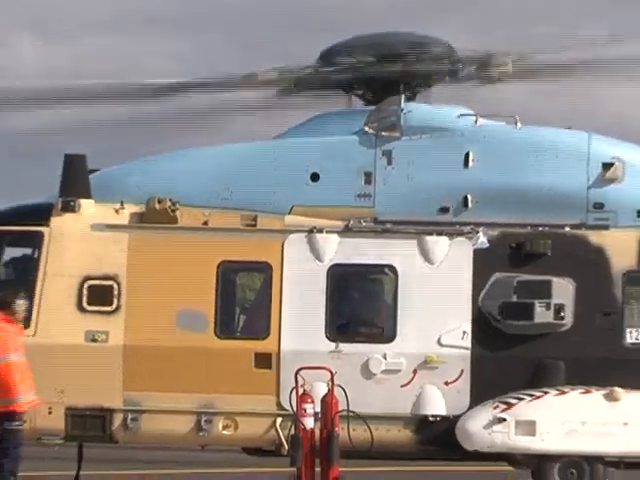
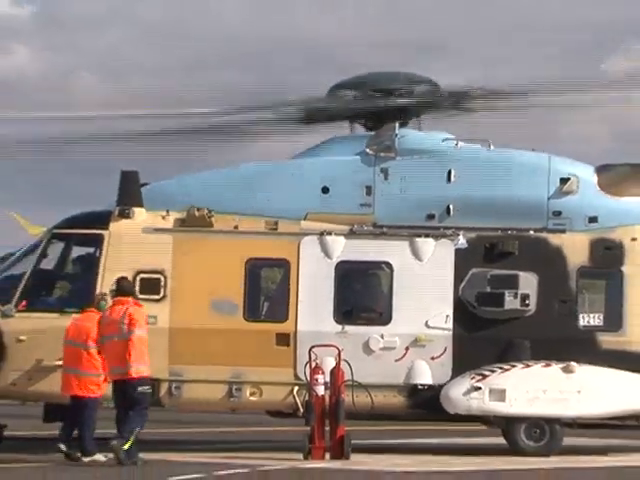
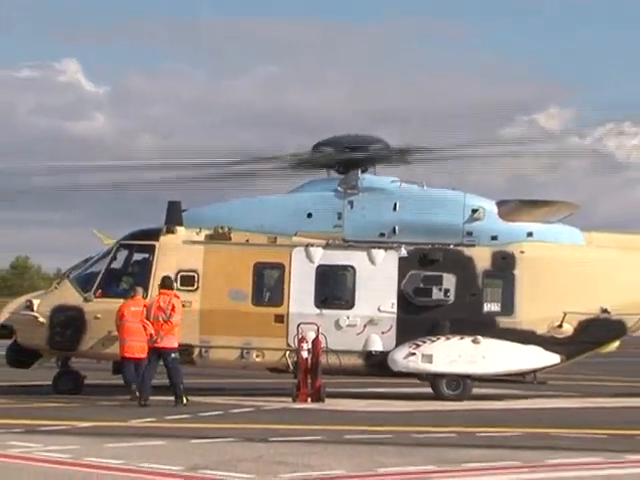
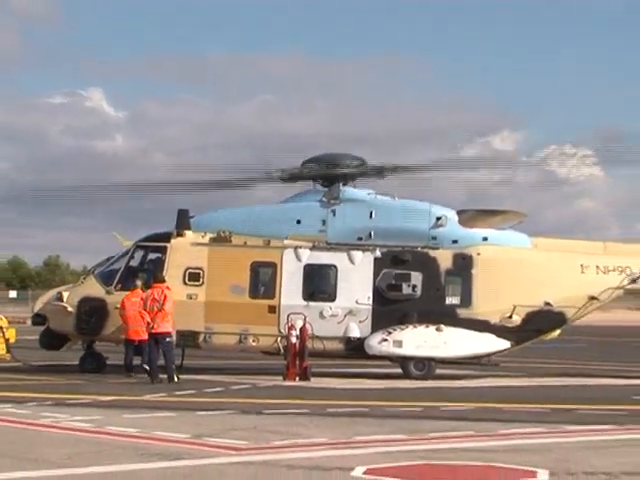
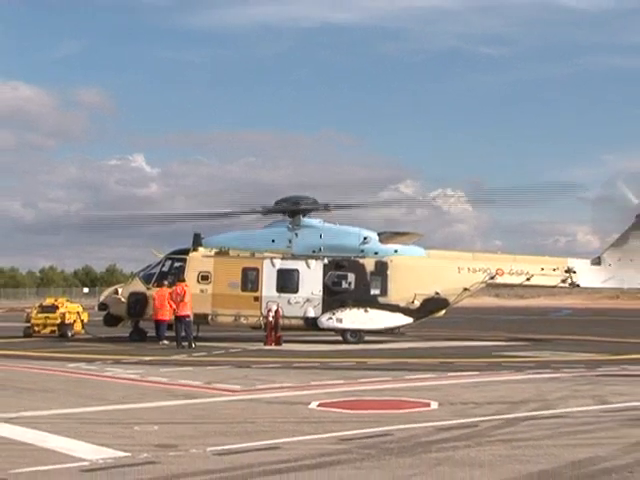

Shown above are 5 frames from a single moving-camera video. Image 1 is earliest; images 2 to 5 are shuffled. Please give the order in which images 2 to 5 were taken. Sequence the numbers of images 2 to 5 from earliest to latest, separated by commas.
2, 3, 4, 5
